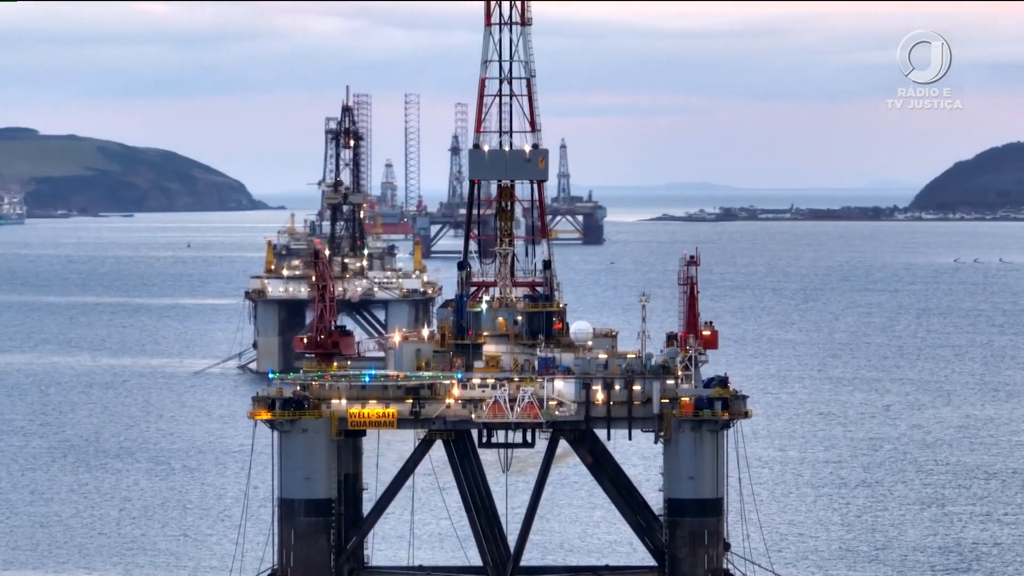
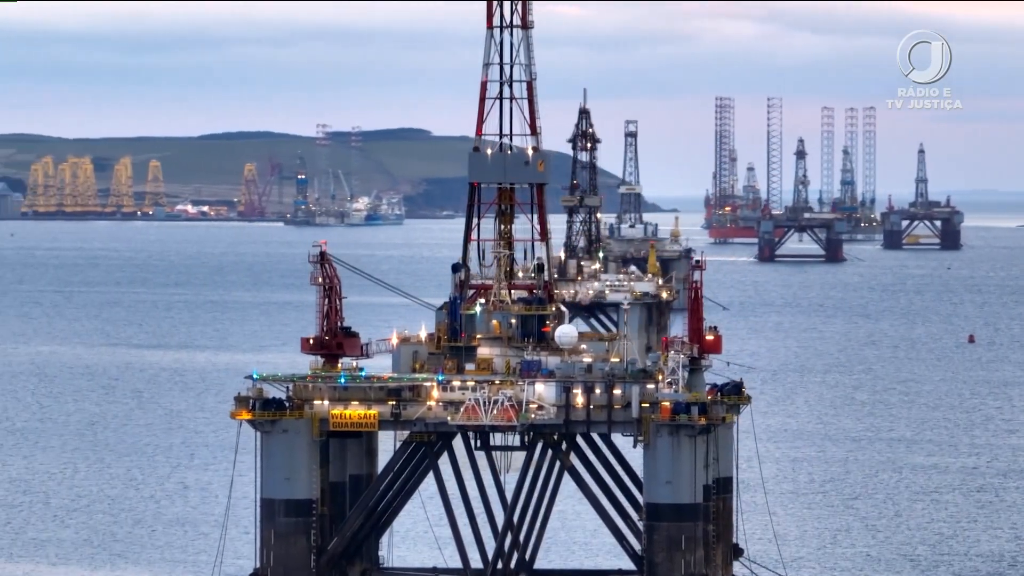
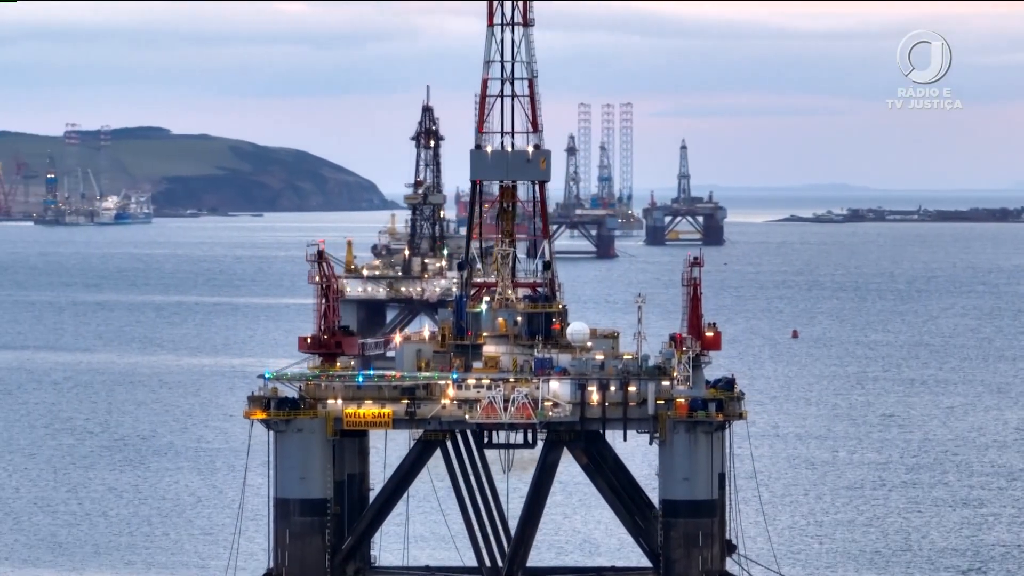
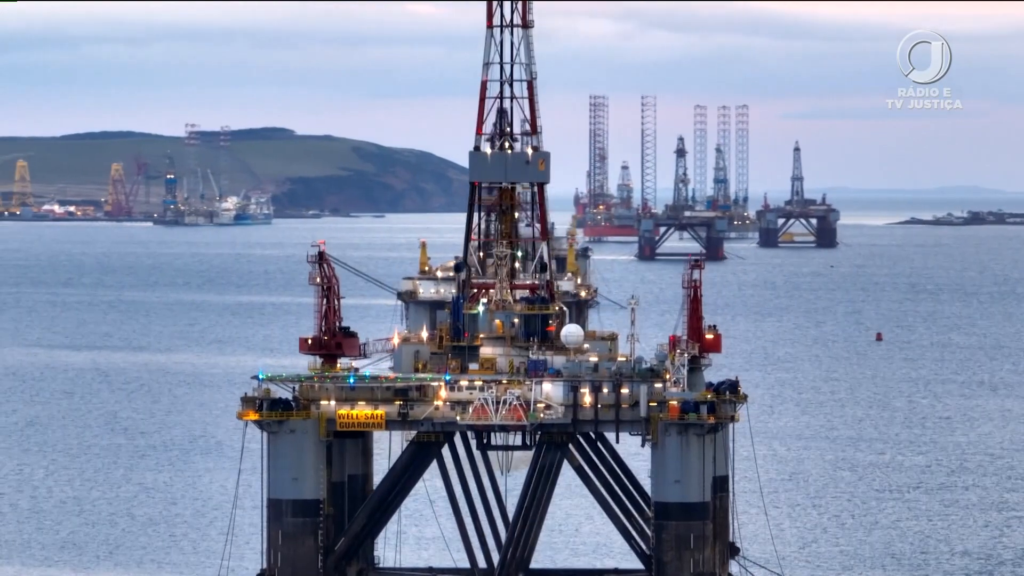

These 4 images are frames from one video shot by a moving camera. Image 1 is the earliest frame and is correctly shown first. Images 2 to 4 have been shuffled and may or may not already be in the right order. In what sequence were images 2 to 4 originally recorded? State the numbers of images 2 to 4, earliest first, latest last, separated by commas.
3, 4, 2
